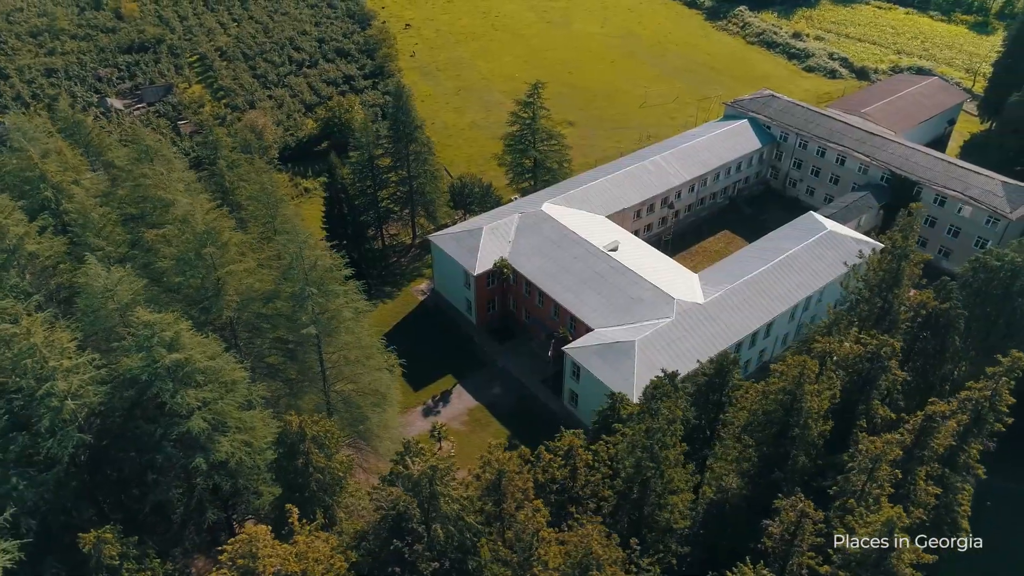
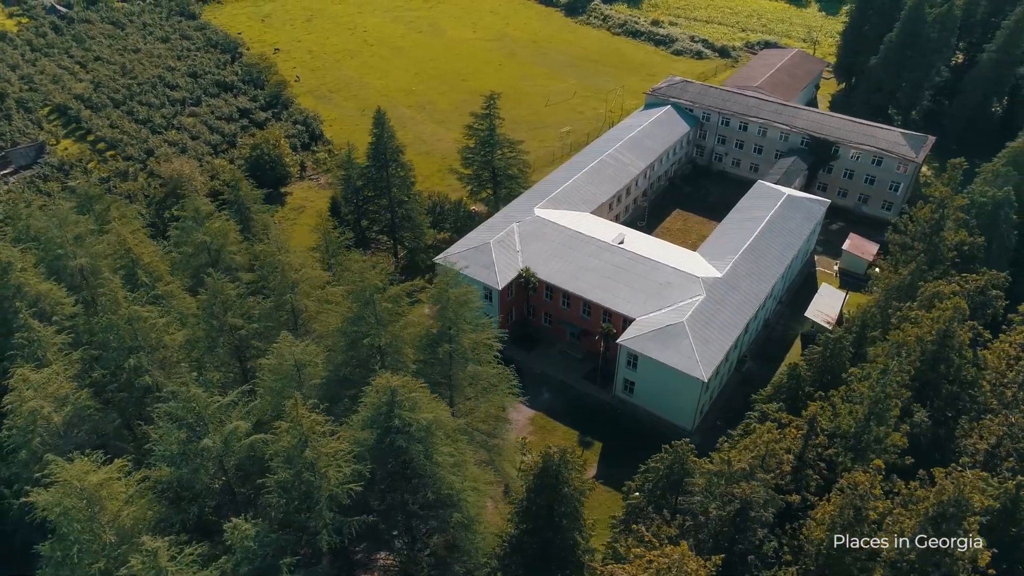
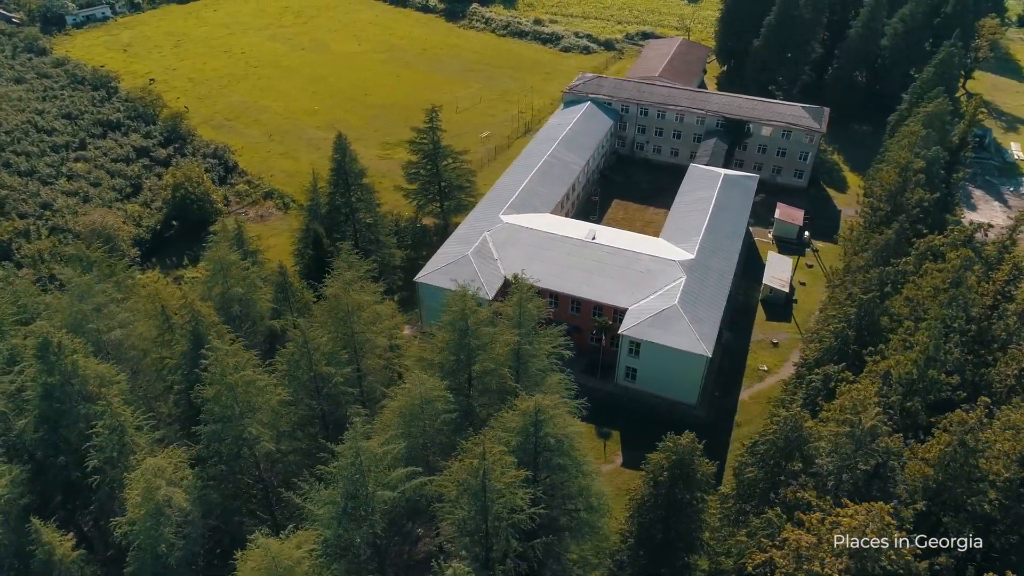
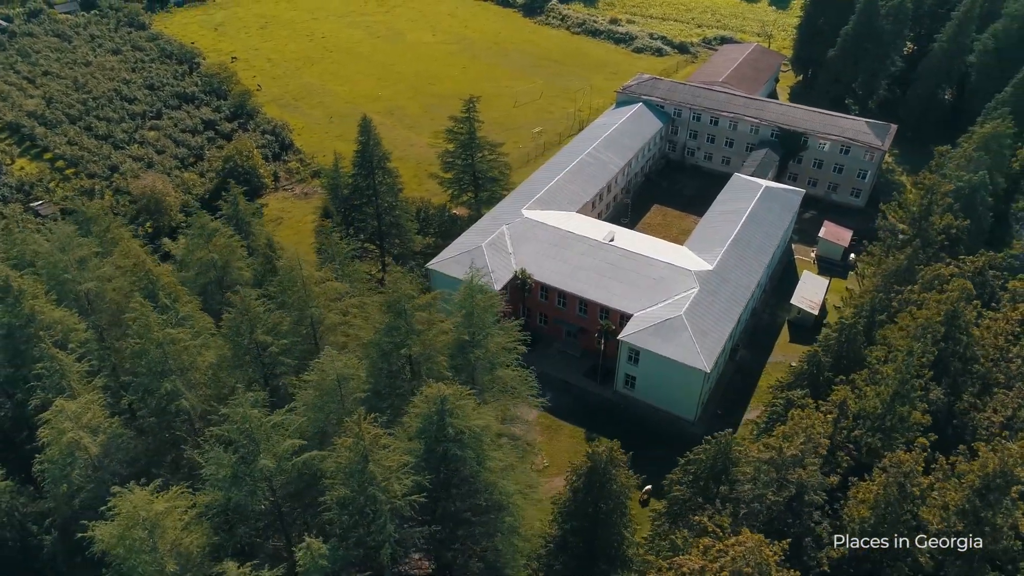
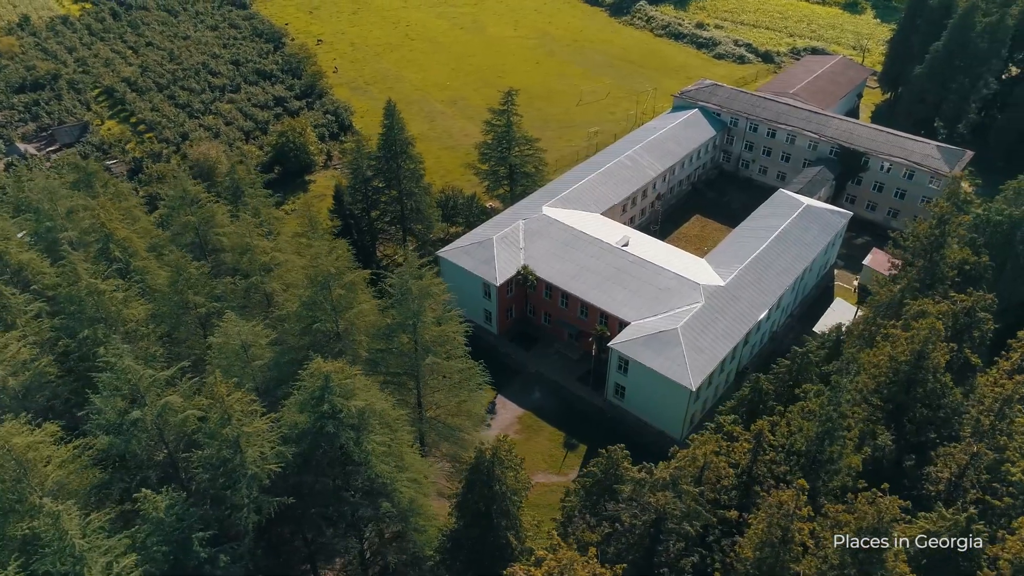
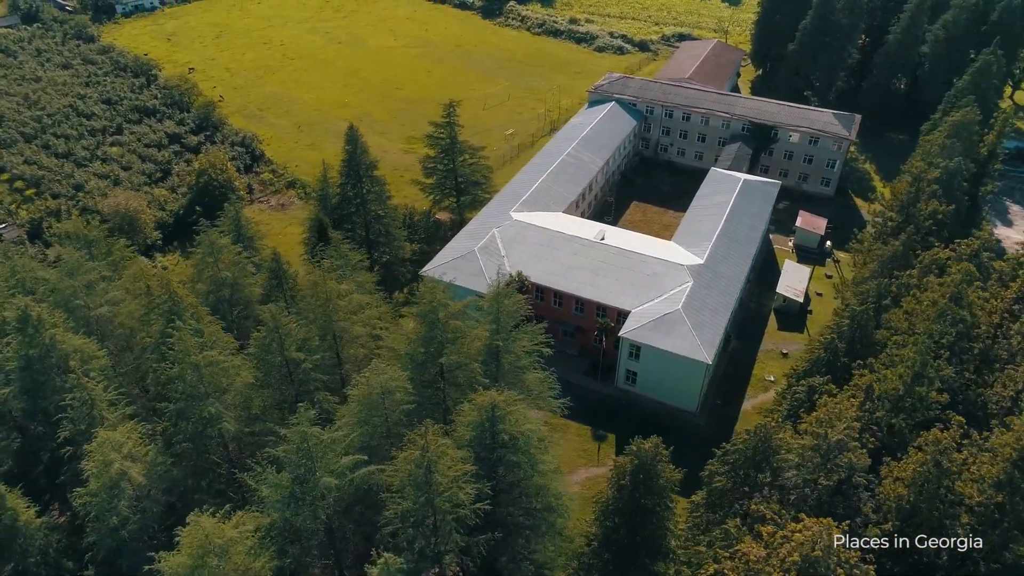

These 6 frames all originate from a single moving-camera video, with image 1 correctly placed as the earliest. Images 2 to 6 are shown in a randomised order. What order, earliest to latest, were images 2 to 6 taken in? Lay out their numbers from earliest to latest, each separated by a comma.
5, 2, 4, 6, 3
